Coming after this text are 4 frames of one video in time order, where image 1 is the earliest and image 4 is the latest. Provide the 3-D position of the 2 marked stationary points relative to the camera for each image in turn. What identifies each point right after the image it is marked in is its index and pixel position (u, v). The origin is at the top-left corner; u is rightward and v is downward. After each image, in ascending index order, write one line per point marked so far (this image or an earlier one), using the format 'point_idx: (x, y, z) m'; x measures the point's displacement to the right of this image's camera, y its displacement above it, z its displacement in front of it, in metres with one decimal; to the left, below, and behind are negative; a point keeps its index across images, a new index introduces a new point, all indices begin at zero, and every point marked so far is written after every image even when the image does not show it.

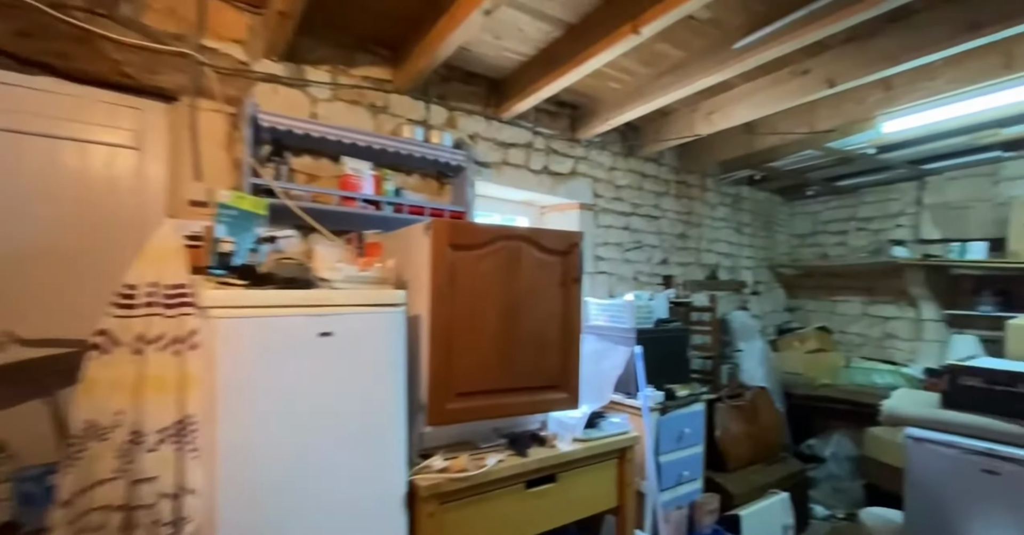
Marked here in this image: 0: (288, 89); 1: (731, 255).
0: (-1.1, +0.9, +2.3) m
1: (+2.0, +0.1, +4.4) m
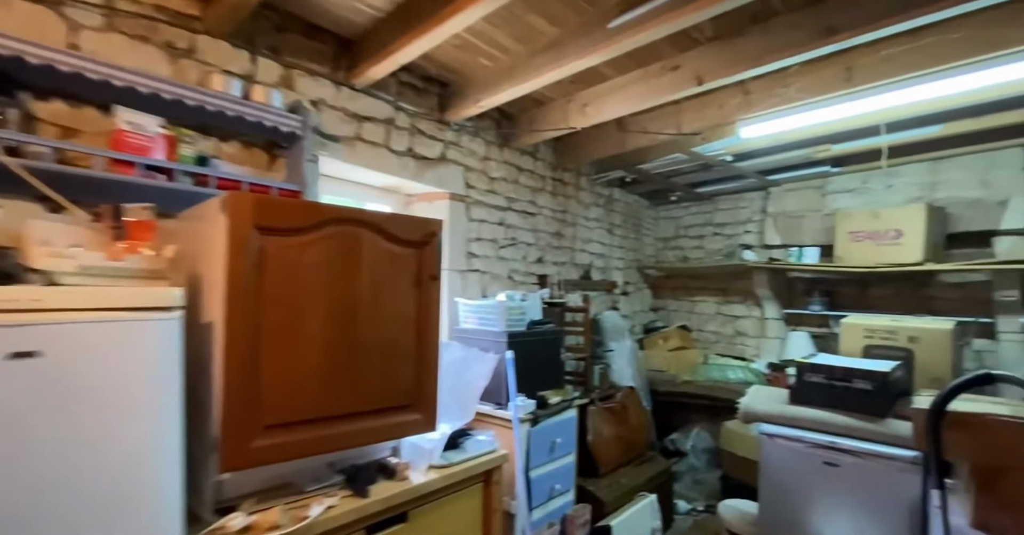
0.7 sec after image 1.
0: (-1.6, +0.9, +1.6) m
1: (+0.8, +0.1, +4.3) m
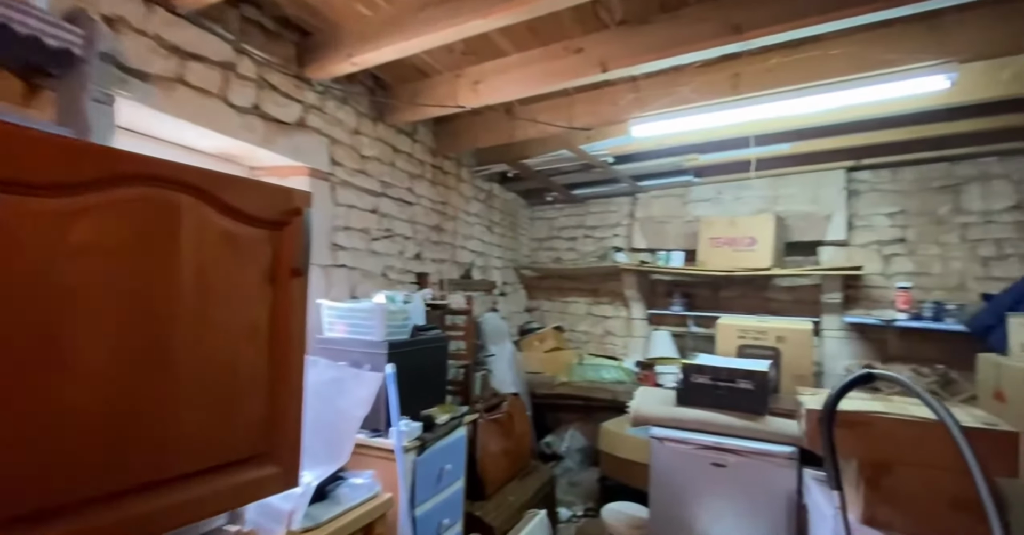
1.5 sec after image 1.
0: (-1.8, +0.9, +0.8) m
1: (-0.2, +0.1, +4.1) m
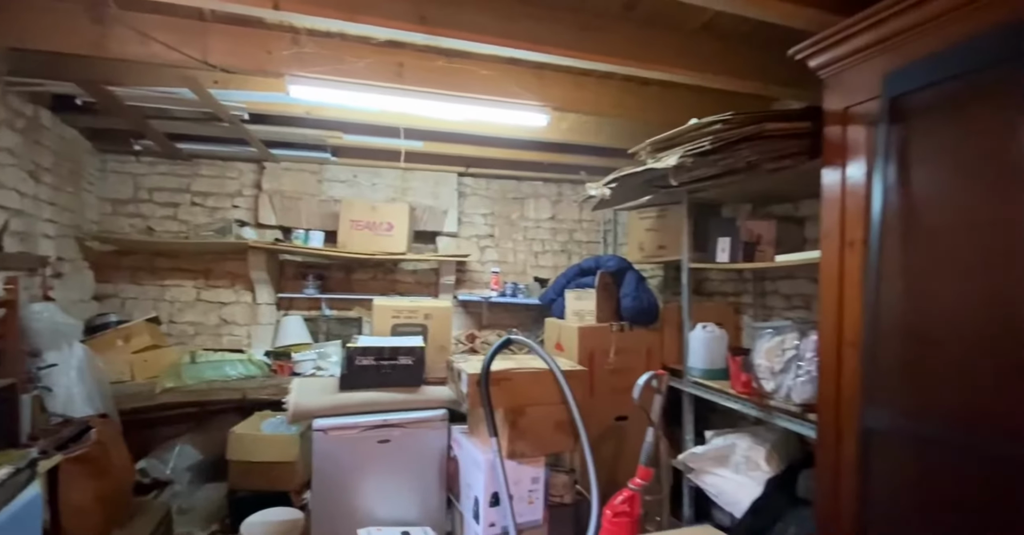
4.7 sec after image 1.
0: (-1.4, +1.0, -0.7) m
1: (-2.7, +0.3, +2.7) m
